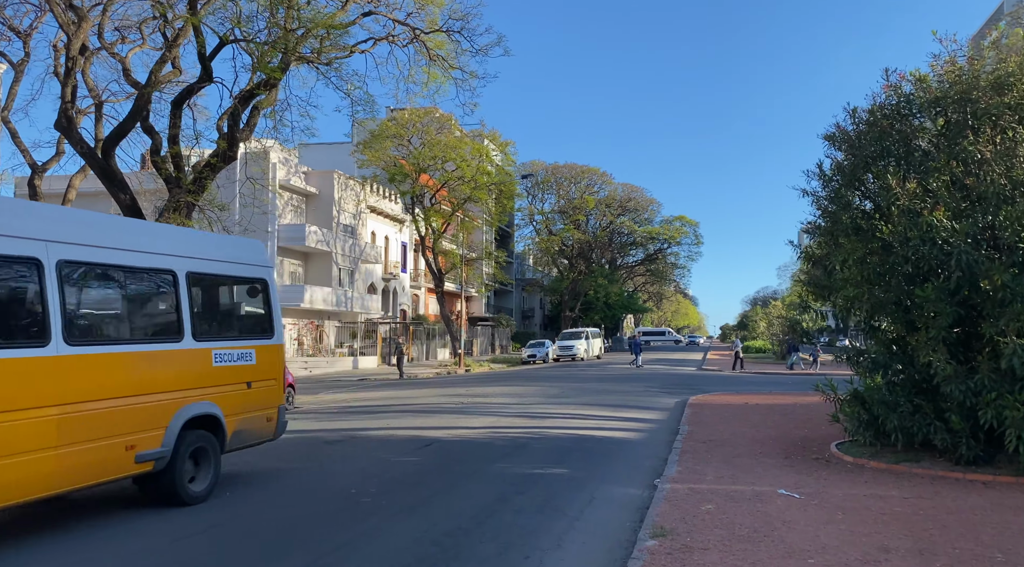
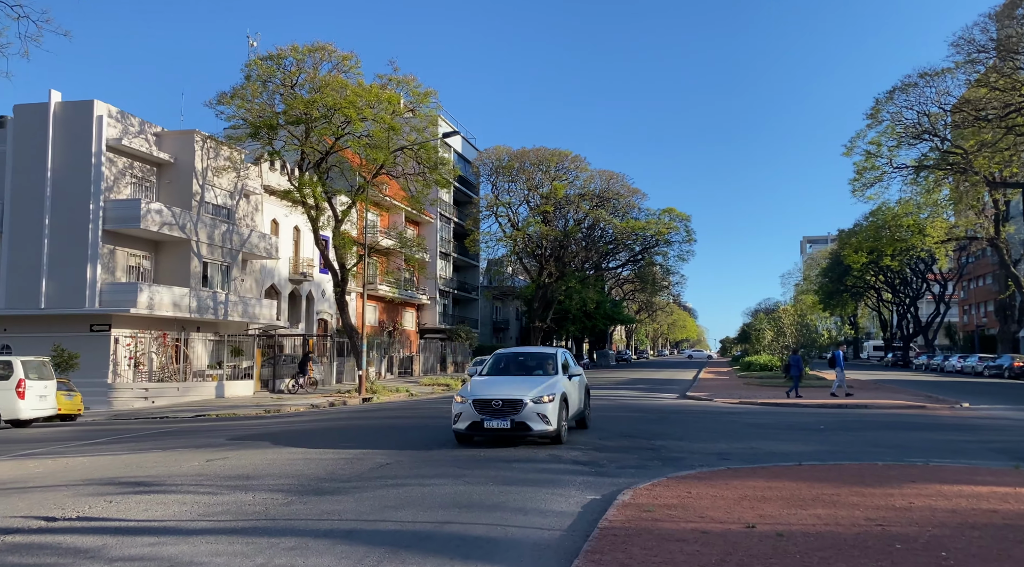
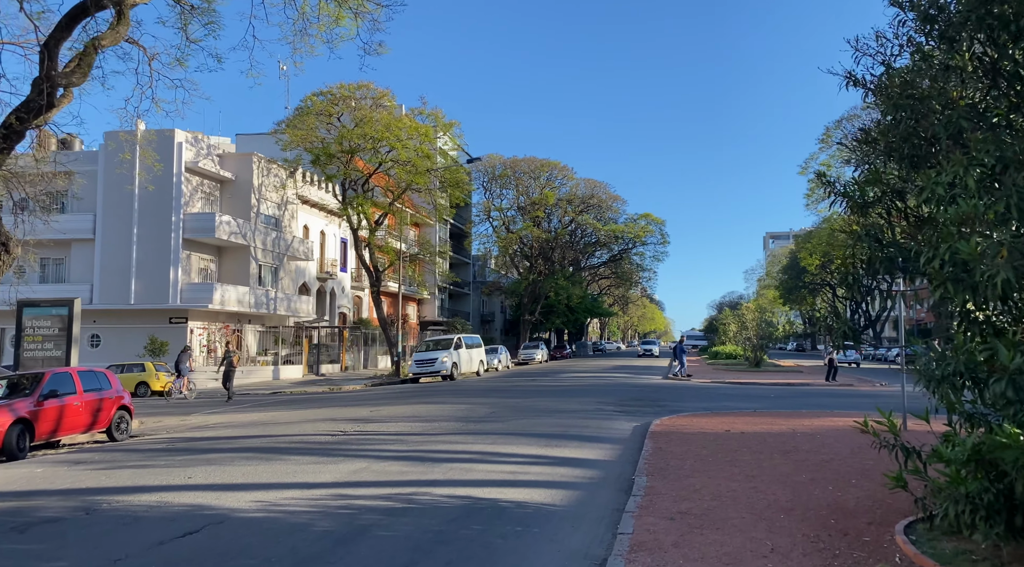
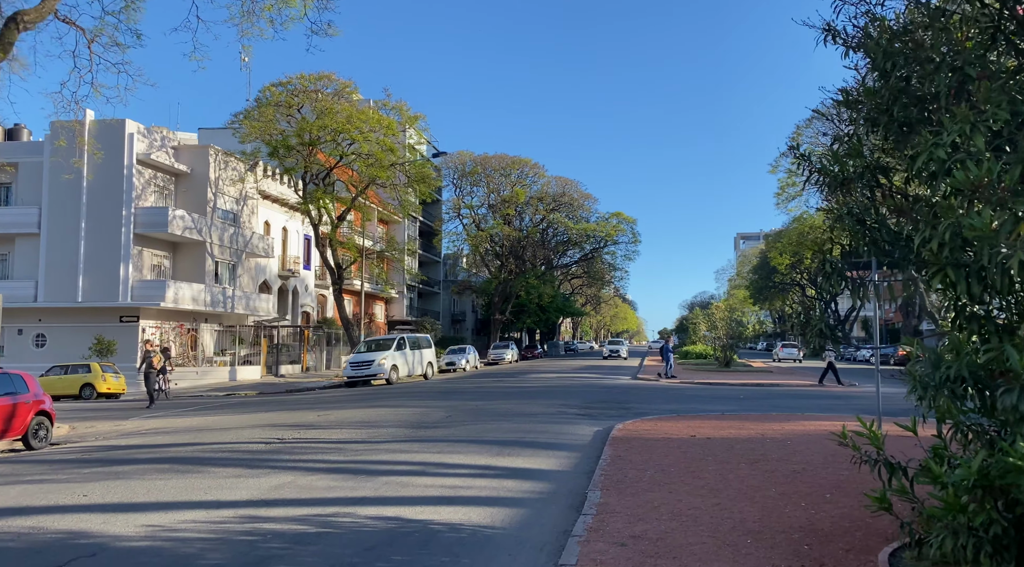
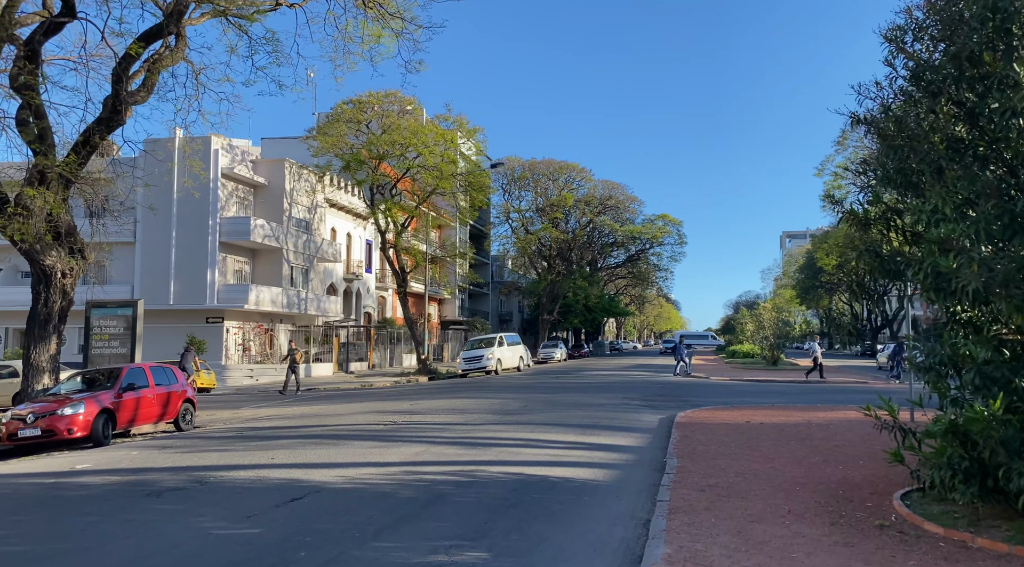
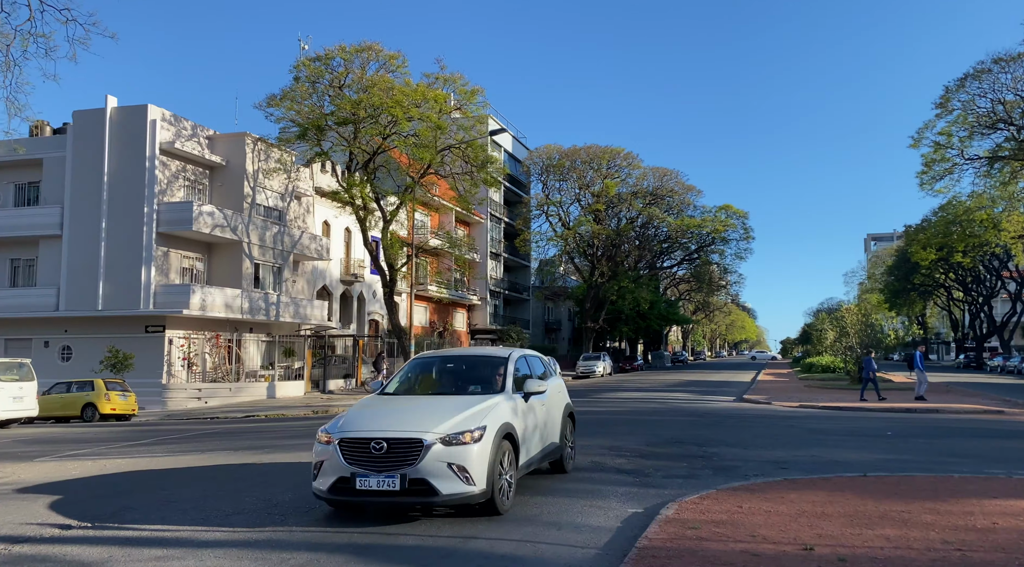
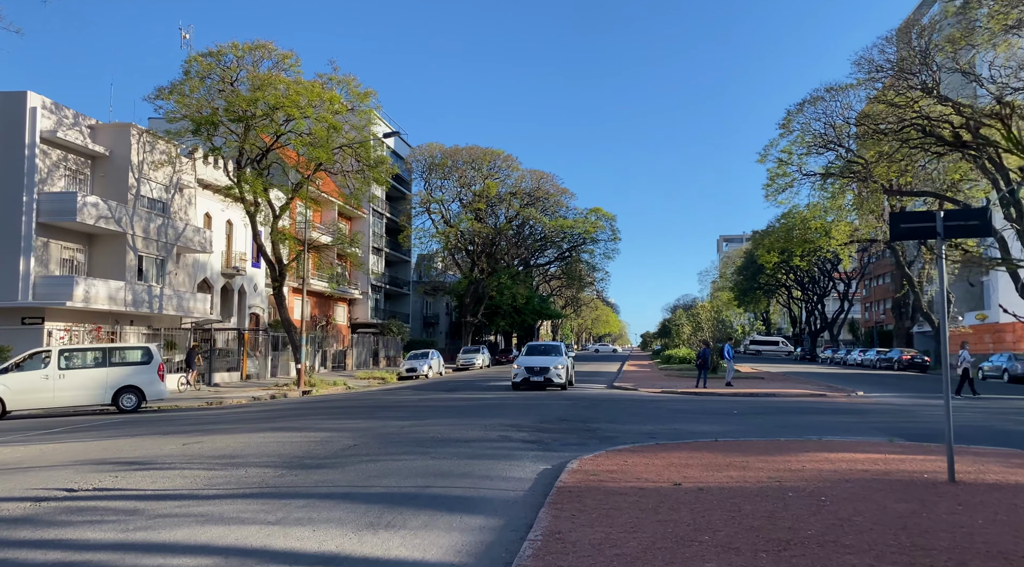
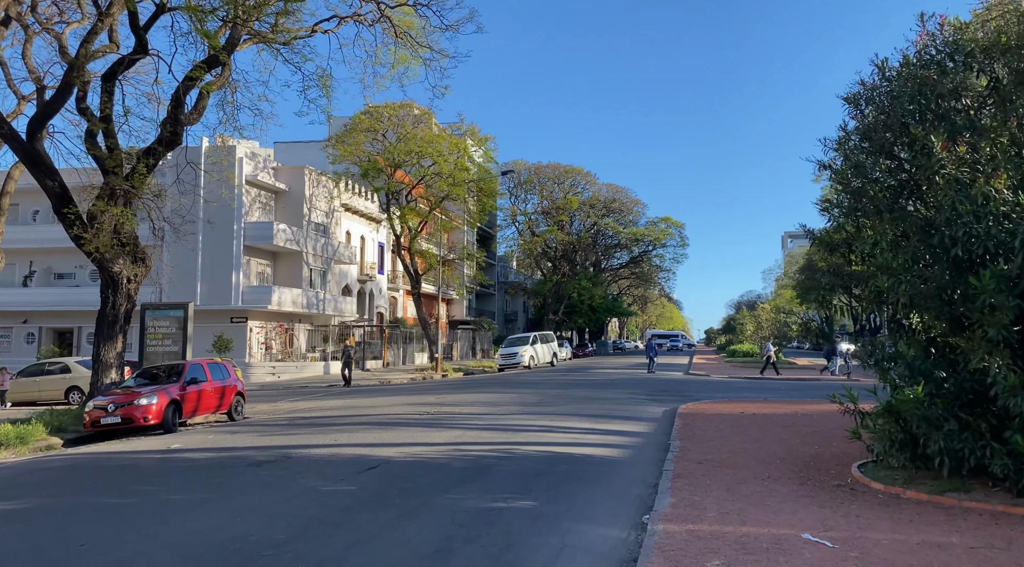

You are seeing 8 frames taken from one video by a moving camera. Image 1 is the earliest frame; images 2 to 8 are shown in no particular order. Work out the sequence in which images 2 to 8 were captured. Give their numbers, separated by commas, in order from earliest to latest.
8, 5, 3, 4, 7, 2, 6
